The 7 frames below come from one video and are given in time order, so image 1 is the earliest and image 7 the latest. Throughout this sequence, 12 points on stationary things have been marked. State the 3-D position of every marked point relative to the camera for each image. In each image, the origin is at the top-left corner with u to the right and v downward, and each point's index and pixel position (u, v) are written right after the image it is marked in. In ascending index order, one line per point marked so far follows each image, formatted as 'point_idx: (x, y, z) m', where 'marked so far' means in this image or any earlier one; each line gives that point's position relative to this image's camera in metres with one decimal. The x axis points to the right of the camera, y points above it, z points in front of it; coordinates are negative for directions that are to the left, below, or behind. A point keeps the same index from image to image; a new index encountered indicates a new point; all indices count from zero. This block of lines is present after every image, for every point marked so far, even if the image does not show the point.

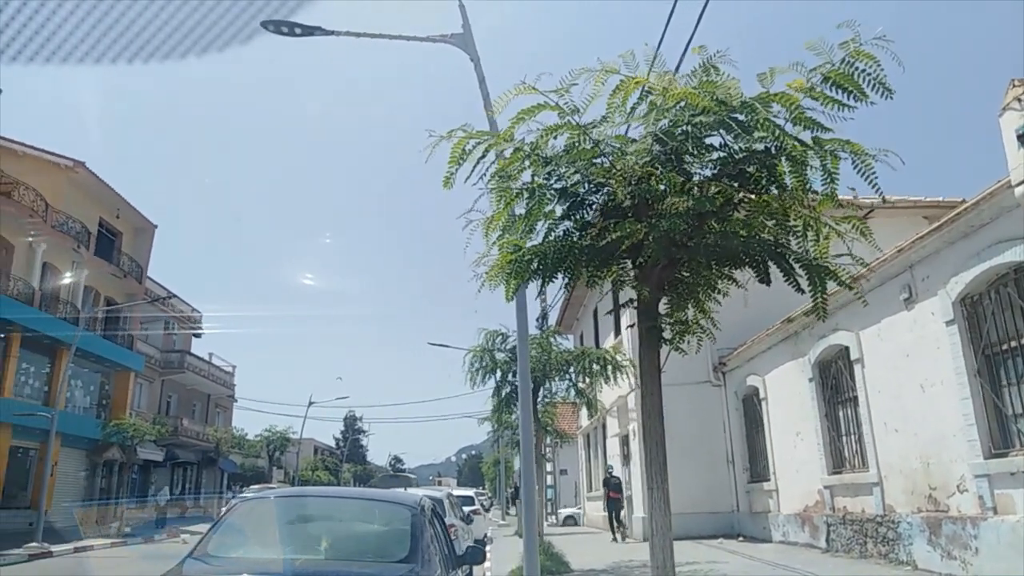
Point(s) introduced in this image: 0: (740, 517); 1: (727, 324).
0: (+5.7, -5.7, +18.2) m
1: (+5.7, -0.9, +19.4) m
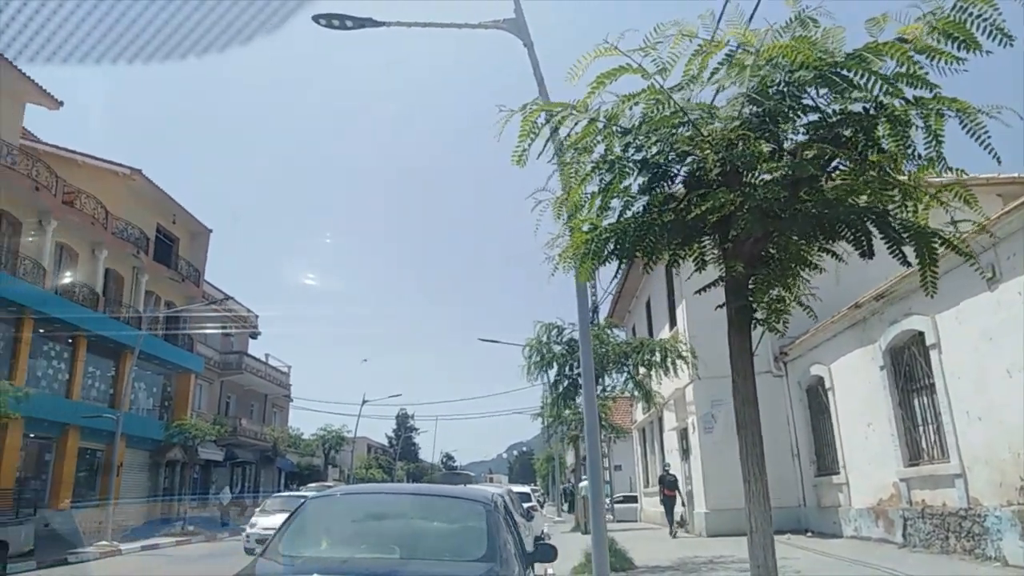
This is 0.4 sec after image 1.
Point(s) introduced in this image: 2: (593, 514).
0: (+7.1, -5.4, +17.6) m
1: (+7.1, -0.6, +18.8) m
2: (+0.9, -2.7, +8.7) m
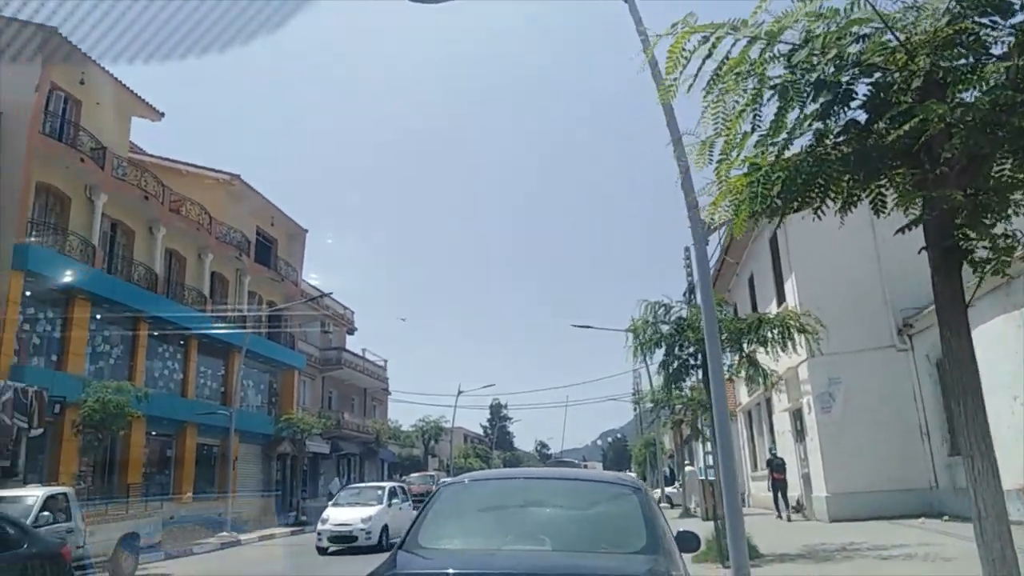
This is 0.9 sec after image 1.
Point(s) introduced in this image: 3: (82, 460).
0: (+9.6, -4.6, +16.3) m
1: (+9.4, +0.2, +17.5) m
2: (+2.3, -2.4, +8.2) m
3: (-10.4, -4.2, +17.6) m
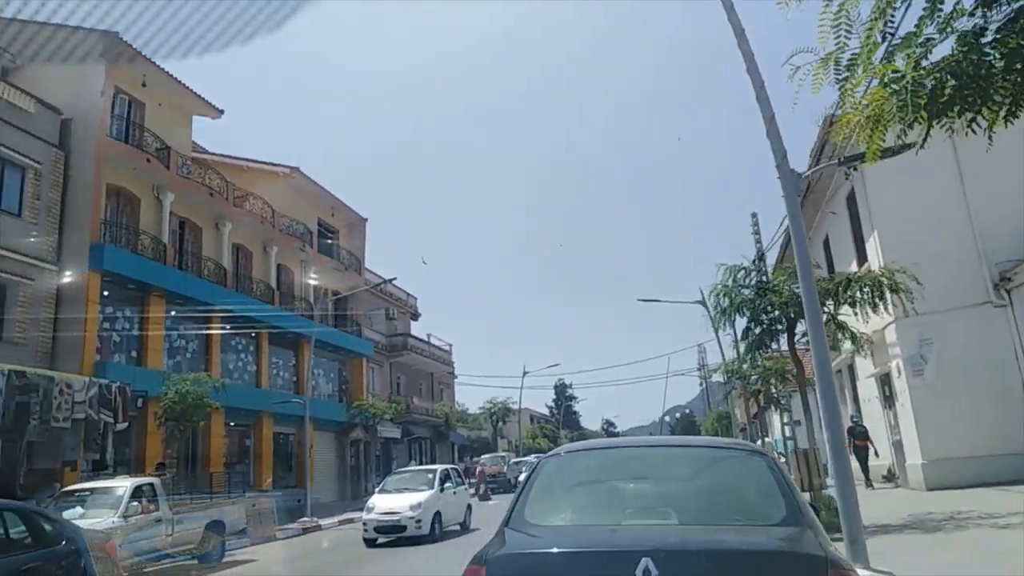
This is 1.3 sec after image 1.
0: (+11.2, -3.6, +15.3) m
1: (+10.9, +1.3, +16.4) m
2: (+3.2, -1.9, +7.7) m
3: (-8.6, -4.1, +18.1) m
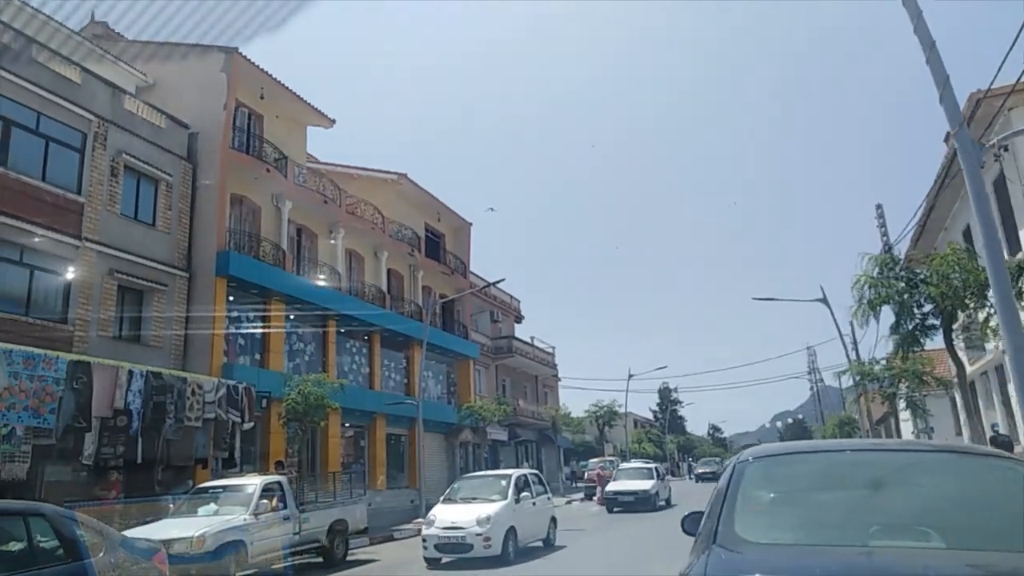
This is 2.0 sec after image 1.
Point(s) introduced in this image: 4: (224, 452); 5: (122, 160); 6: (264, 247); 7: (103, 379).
0: (+13.5, -3.4, +13.3) m
1: (+13.3, +1.5, +14.4) m
2: (+4.5, -1.8, +6.8) m
3: (-5.8, -4.2, +18.7) m
4: (-6.3, -3.6, +16.1) m
5: (-8.6, +2.8, +16.0) m
6: (-6.6, +1.1, +19.4) m
7: (-7.6, -1.7, +13.5) m
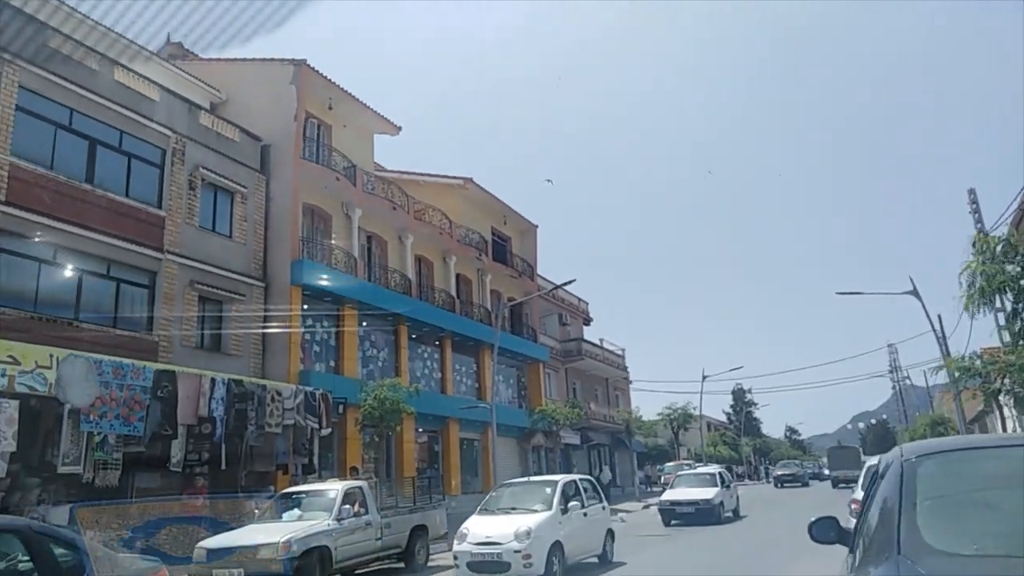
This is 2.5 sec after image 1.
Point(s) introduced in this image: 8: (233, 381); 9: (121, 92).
0: (+14.9, -3.0, +11.8) m
1: (+14.6, +1.9, +13.0) m
2: (+5.4, -1.6, +6.1) m
3: (-3.8, -4.4, +18.8) m
4: (-4.6, -3.8, +16.3) m
5: (-7.0, +2.6, +16.4) m
6: (-4.7, +0.9, +19.6) m
7: (-6.2, -1.9, +13.8) m
8: (-5.7, -1.9, +14.8) m
9: (-8.0, +4.0, +14.9) m
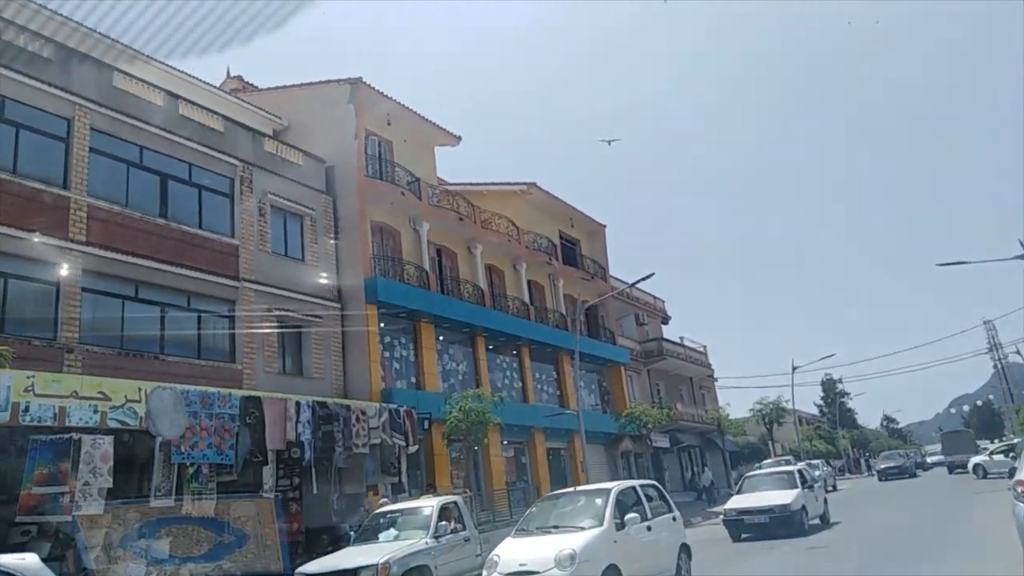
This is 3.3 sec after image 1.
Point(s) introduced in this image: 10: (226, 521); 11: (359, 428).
0: (+16.3, -1.6, +9.8) m
1: (+15.7, +3.2, +11.1) m
2: (+6.2, -1.0, +5.0) m
3: (-1.5, -4.7, +18.4) m
4: (-2.6, -4.2, +16.0) m
5: (-5.5, +2.0, +16.4) m
6: (-2.8, +0.5, +19.4) m
7: (-4.5, -2.3, +13.7) m
8: (-3.9, -2.3, +14.6) m
9: (-6.7, +3.3, +15.0) m
10: (-5.2, -4.3, +13.0) m
11: (-3.3, -3.0, +15.5) m
